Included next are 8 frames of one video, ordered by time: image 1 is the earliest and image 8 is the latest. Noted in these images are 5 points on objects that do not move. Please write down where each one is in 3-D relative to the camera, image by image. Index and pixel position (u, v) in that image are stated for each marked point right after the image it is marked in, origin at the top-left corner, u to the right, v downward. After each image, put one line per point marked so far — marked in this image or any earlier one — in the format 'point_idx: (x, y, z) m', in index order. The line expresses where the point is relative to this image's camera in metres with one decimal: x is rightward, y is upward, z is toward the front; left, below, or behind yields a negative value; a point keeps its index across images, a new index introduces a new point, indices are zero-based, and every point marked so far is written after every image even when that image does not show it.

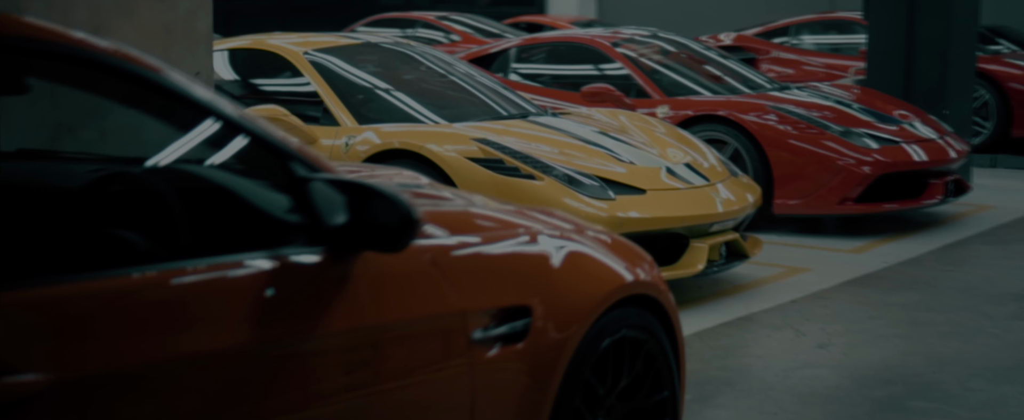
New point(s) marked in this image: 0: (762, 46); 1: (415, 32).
0: (+3.4, +2.2, +13.9) m
1: (-1.5, +2.8, +16.2) m
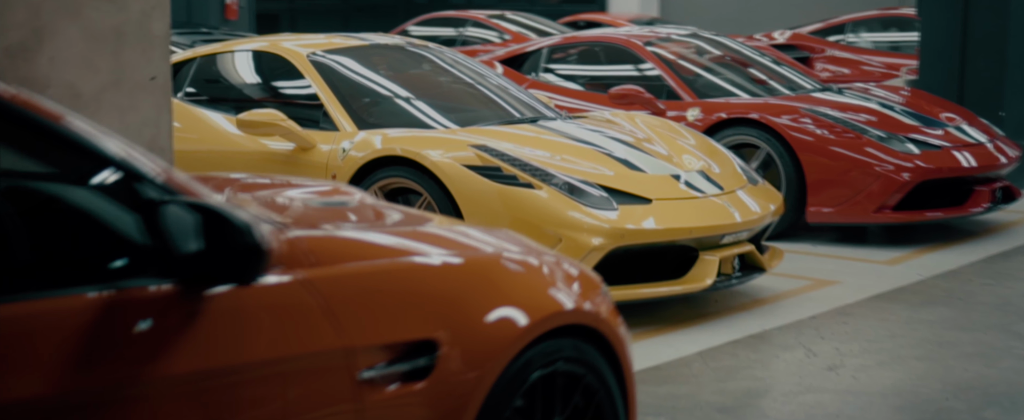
0: (+4.0, +2.2, +13.5) m
1: (-0.7, +2.8, +16.1) m
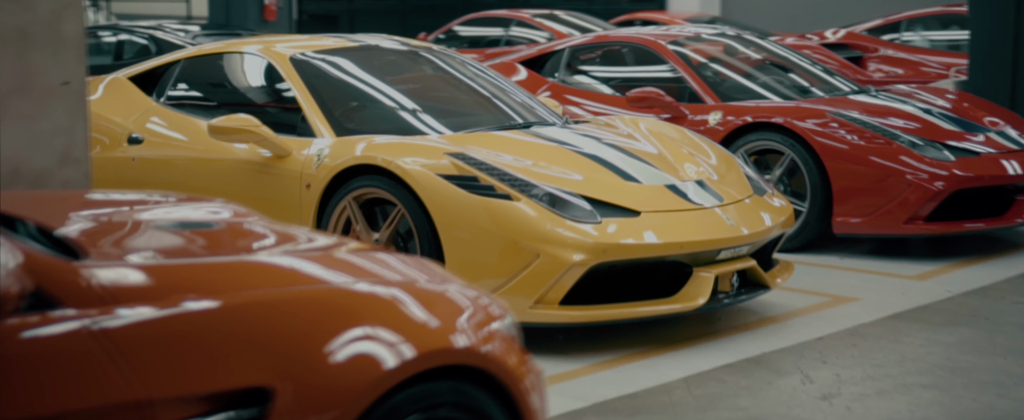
0: (+4.5, +2.1, +12.9) m
1: (0.0, +2.7, +15.9) m
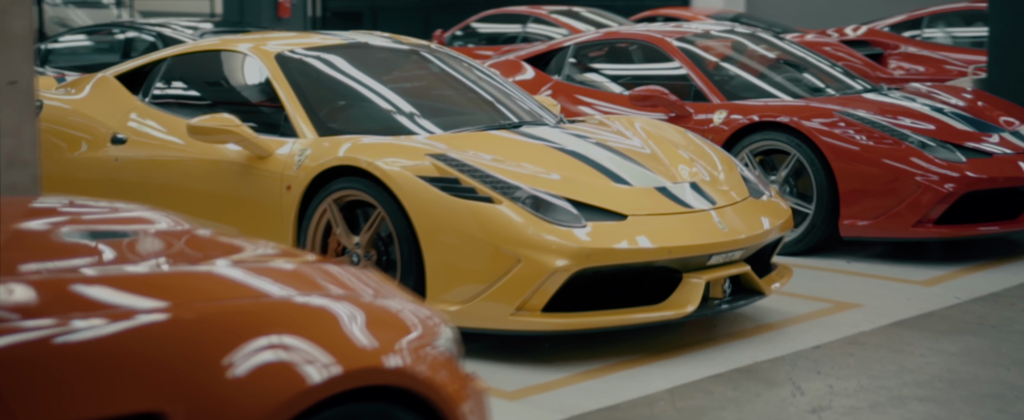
0: (+4.7, +2.1, +12.7) m
1: (+0.2, +2.8, +15.8) m
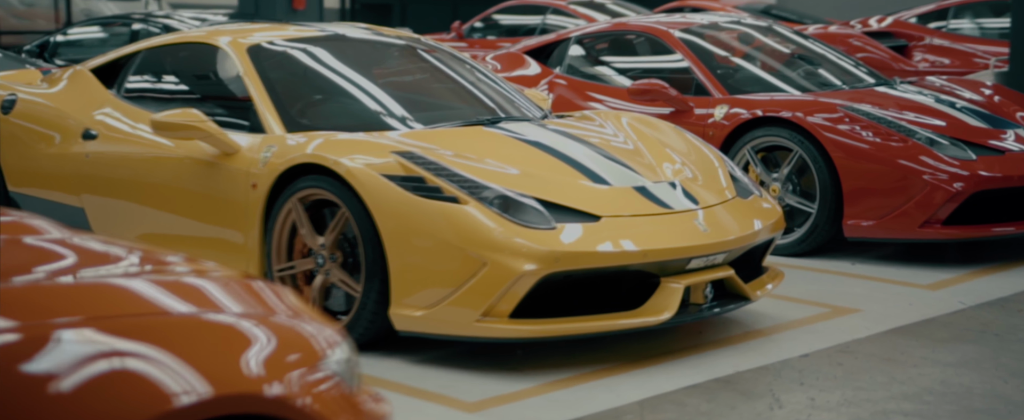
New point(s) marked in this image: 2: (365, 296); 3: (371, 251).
0: (+4.8, +2.1, +12.4) m
1: (+0.5, +2.9, +15.6) m
2: (-0.5, -0.3, +3.7) m
3: (-0.5, -0.1, +3.7) m
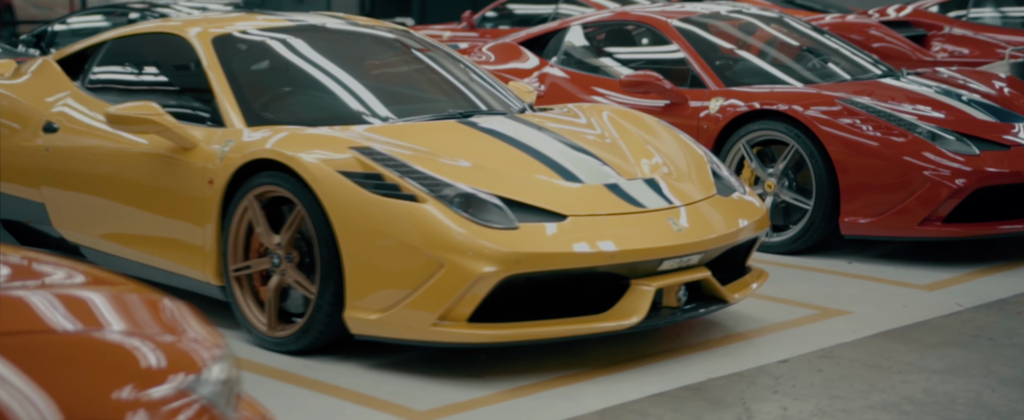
0: (+4.9, +2.2, +12.0) m
1: (+0.7, +3.0, +15.4) m
2: (-0.7, -0.3, +3.6) m
3: (-0.6, -0.1, +3.6) m
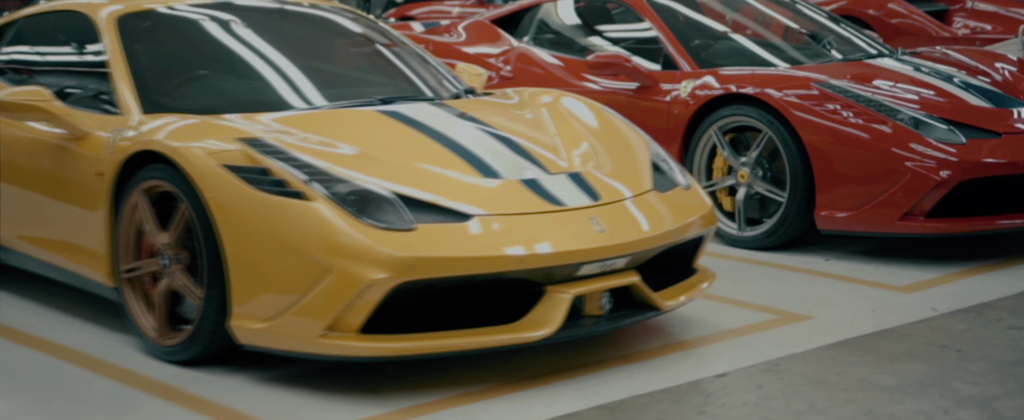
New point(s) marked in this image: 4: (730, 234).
0: (+4.9, +2.4, +11.5) m
1: (+0.8, +3.2, +14.9) m
2: (-1.0, -0.3, +3.3) m
3: (-0.9, -0.1, +3.3) m
4: (+1.1, -0.1, +5.4) m
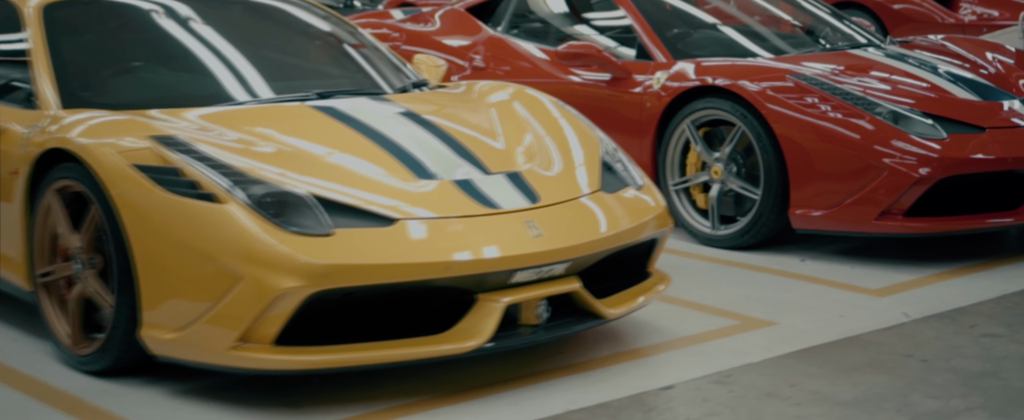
0: (+4.9, +2.4, +11.2) m
1: (+0.8, +3.4, +14.7) m
2: (-1.2, -0.3, +3.1) m
3: (-1.2, -0.1, +3.1) m
4: (+1.0, -0.1, +5.2) m
